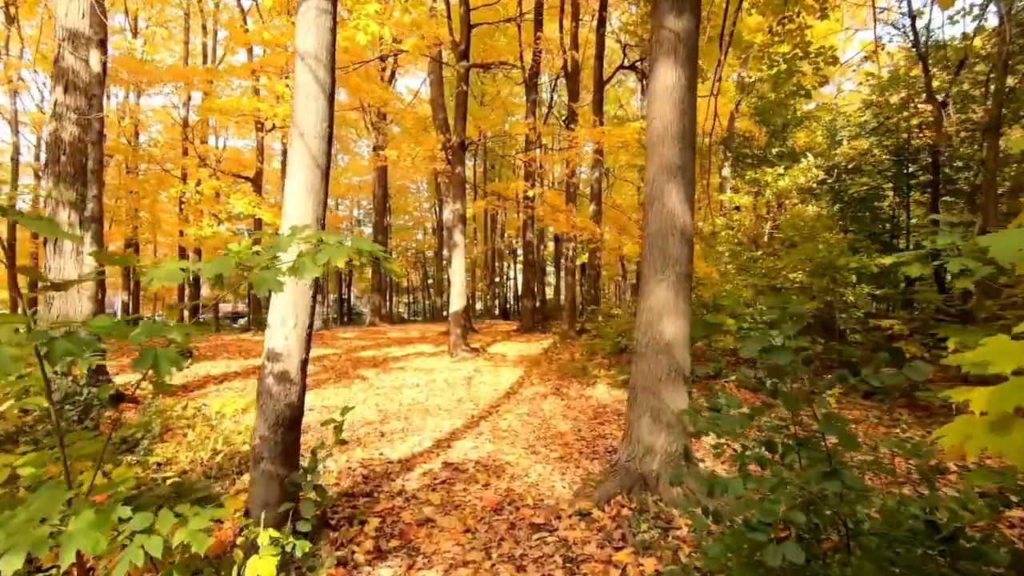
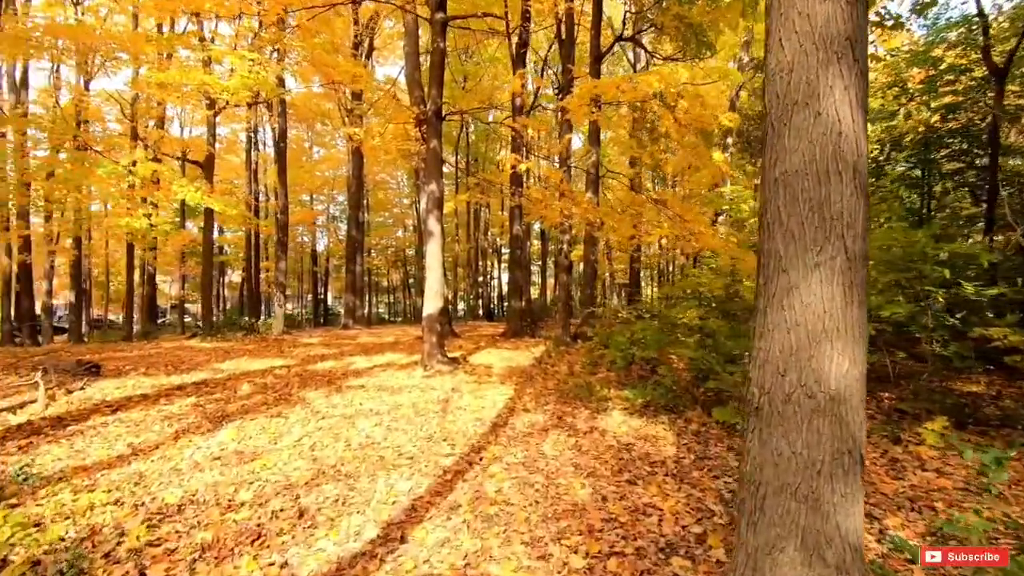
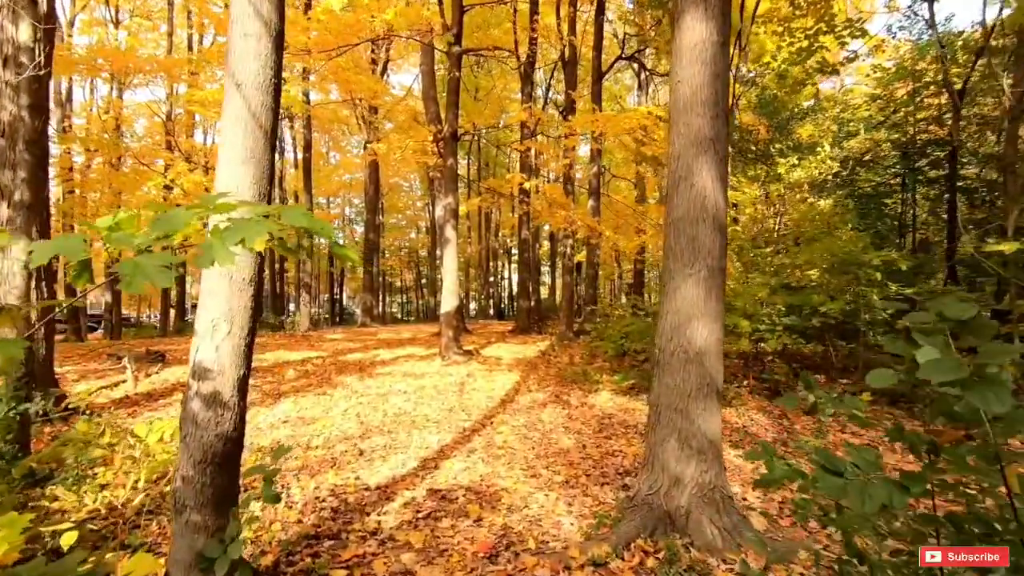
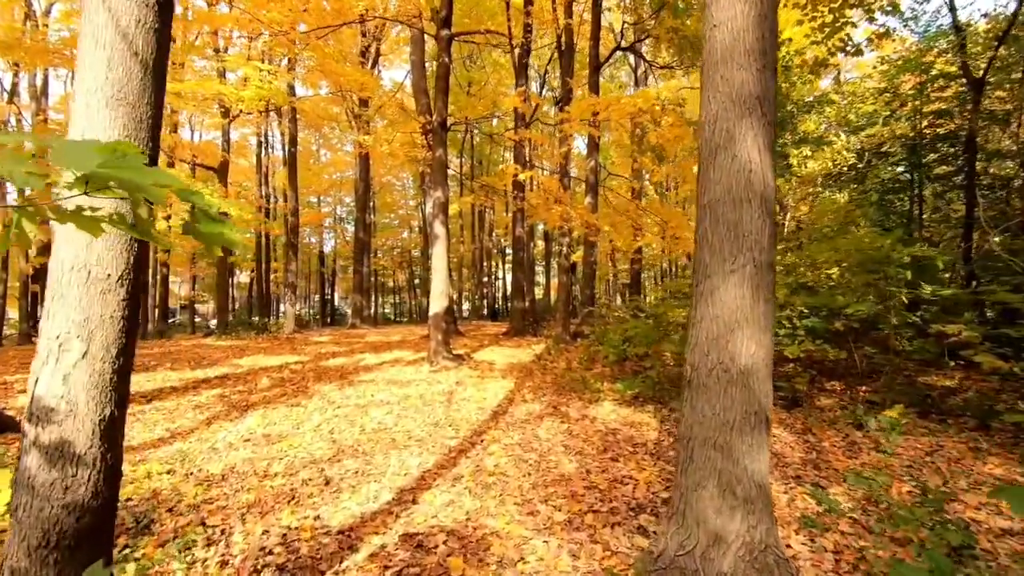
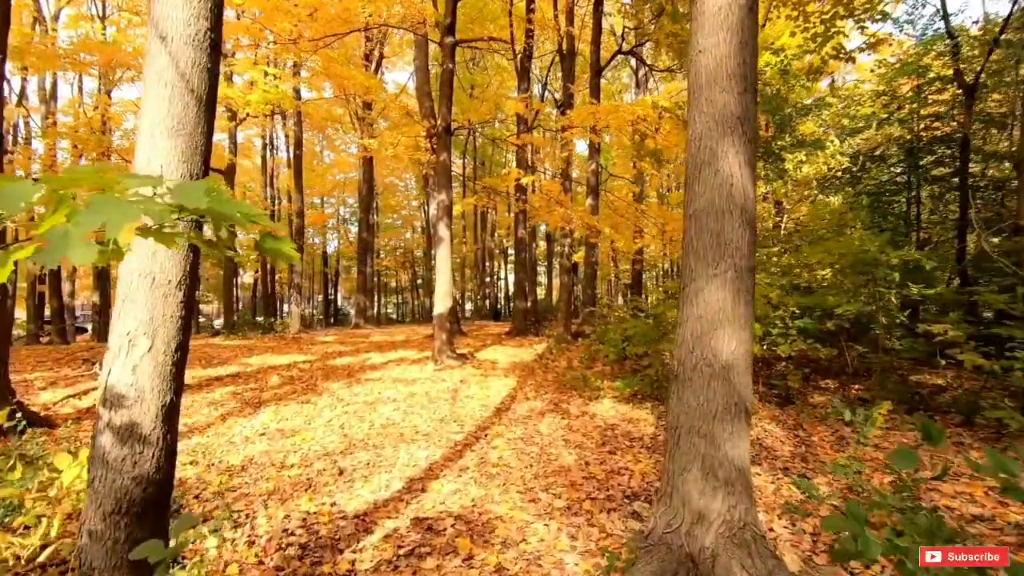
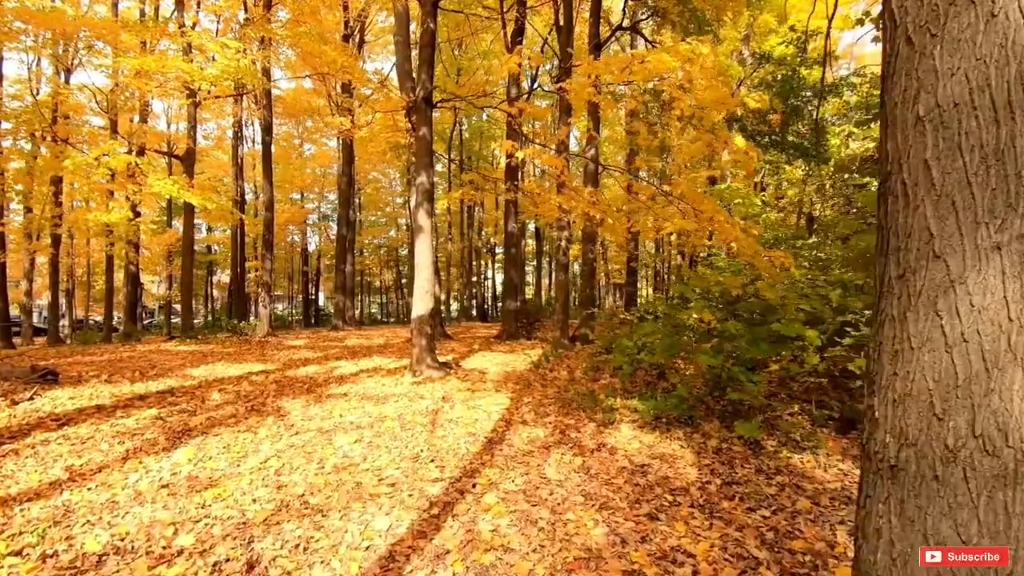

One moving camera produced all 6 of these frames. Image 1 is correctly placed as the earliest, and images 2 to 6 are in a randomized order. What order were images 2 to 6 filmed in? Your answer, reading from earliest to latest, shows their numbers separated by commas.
3, 5, 4, 2, 6
